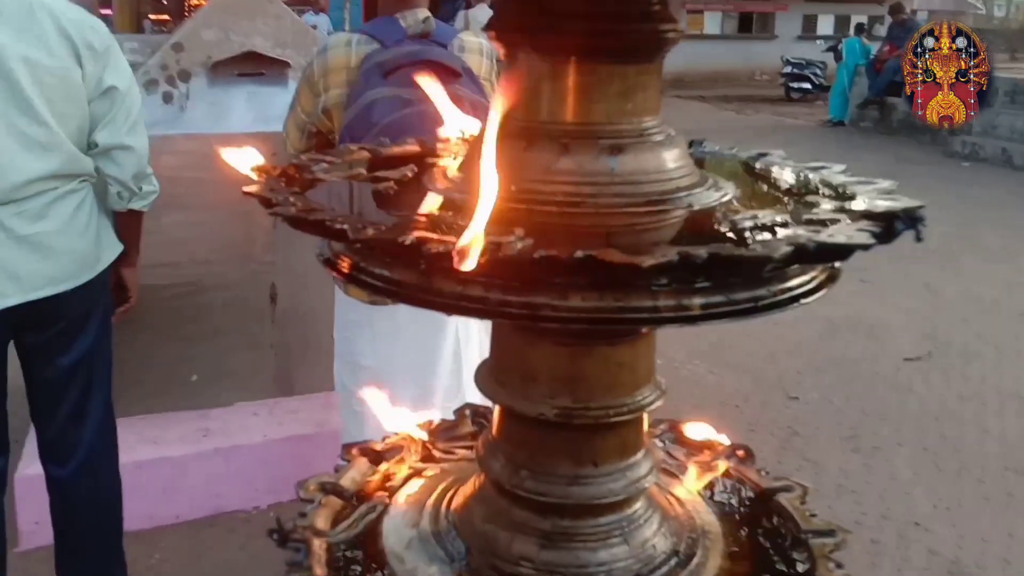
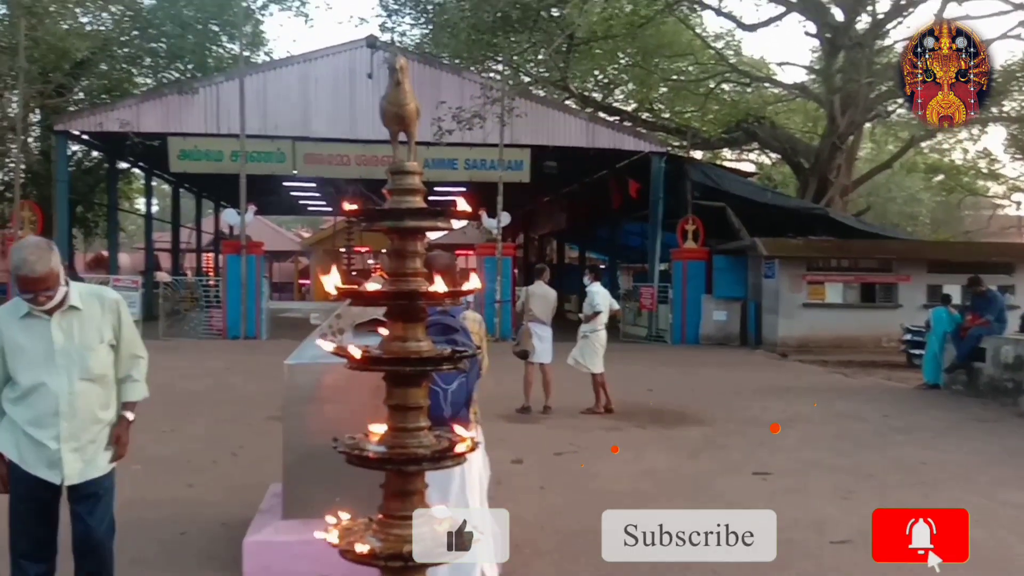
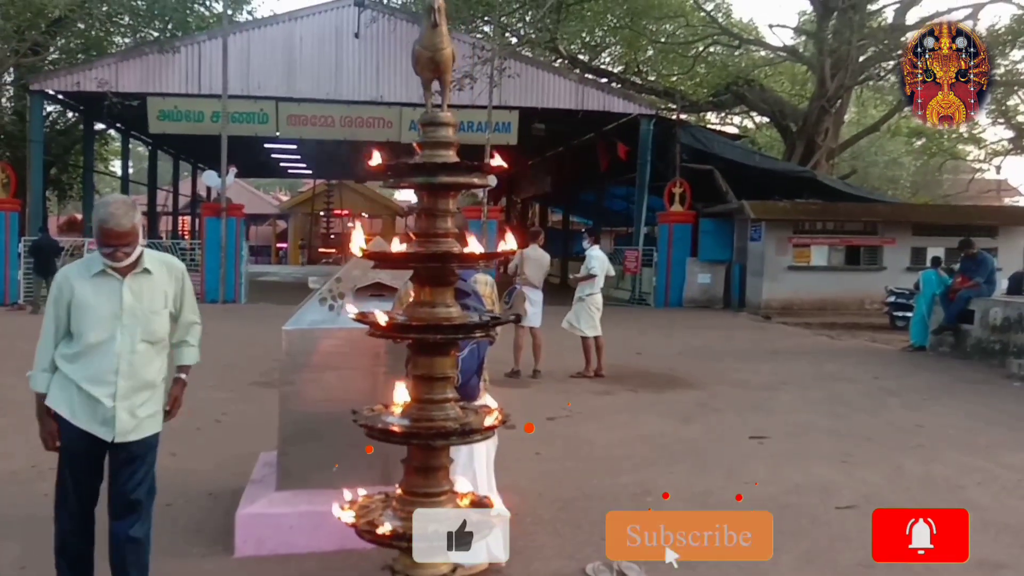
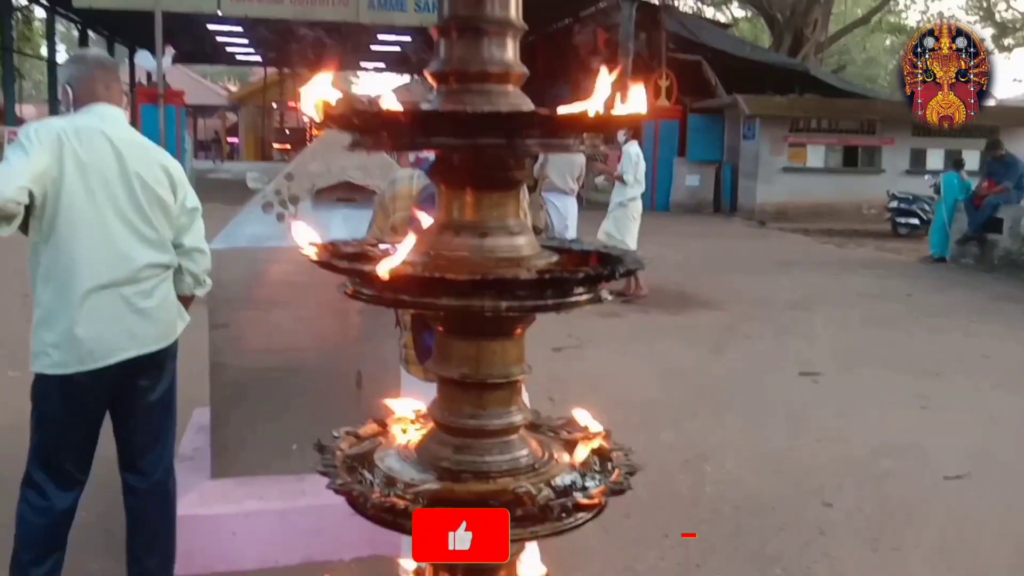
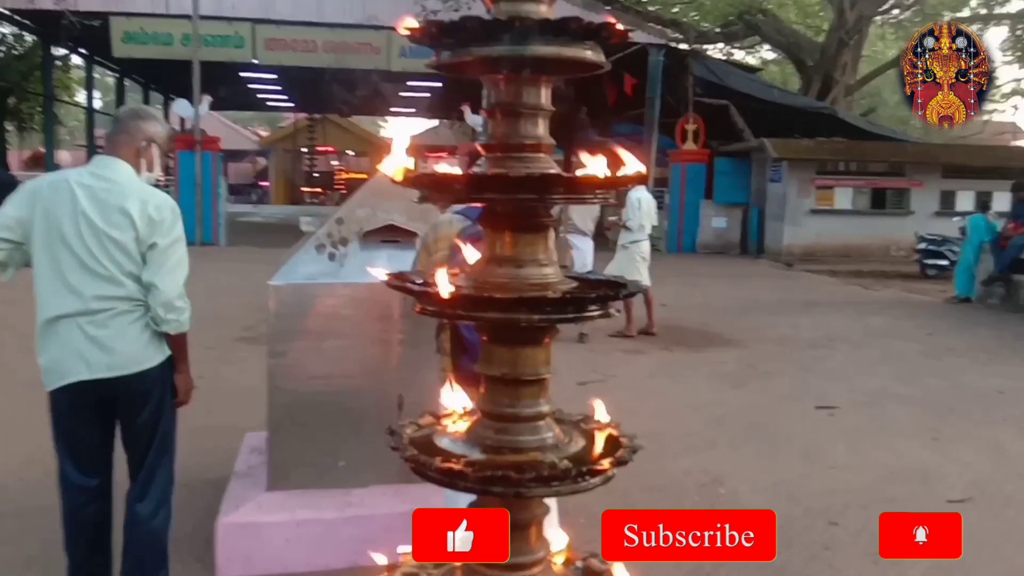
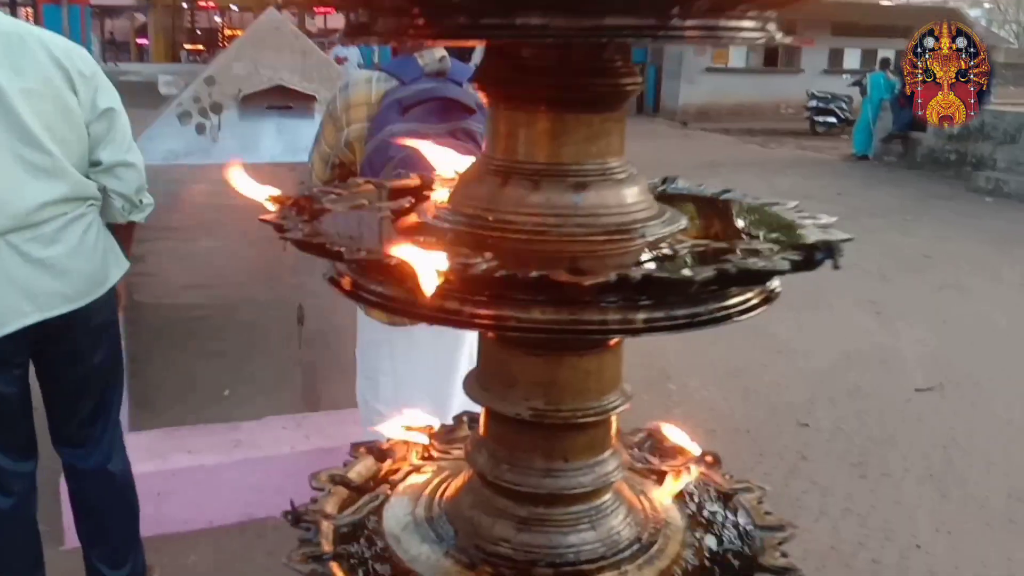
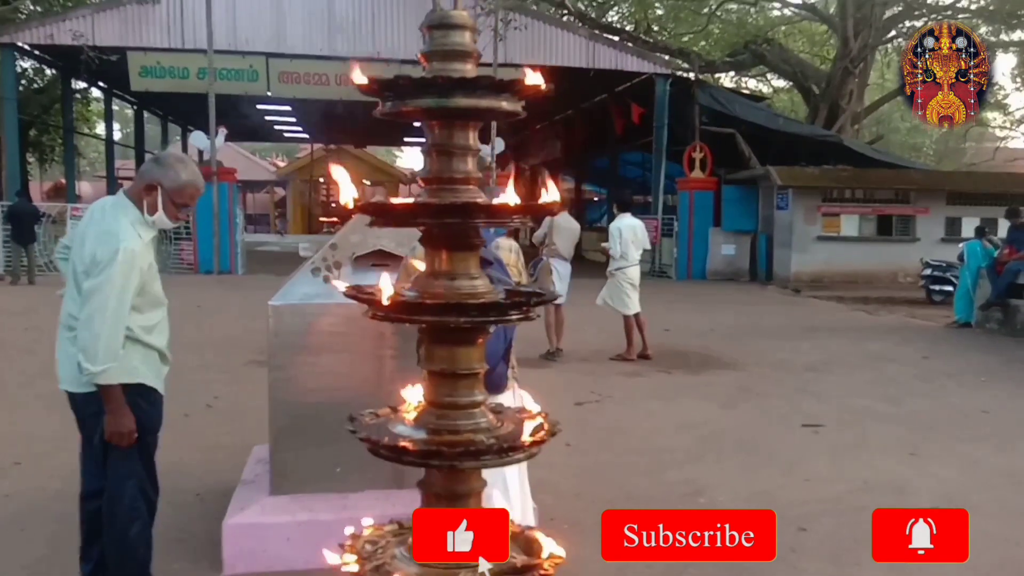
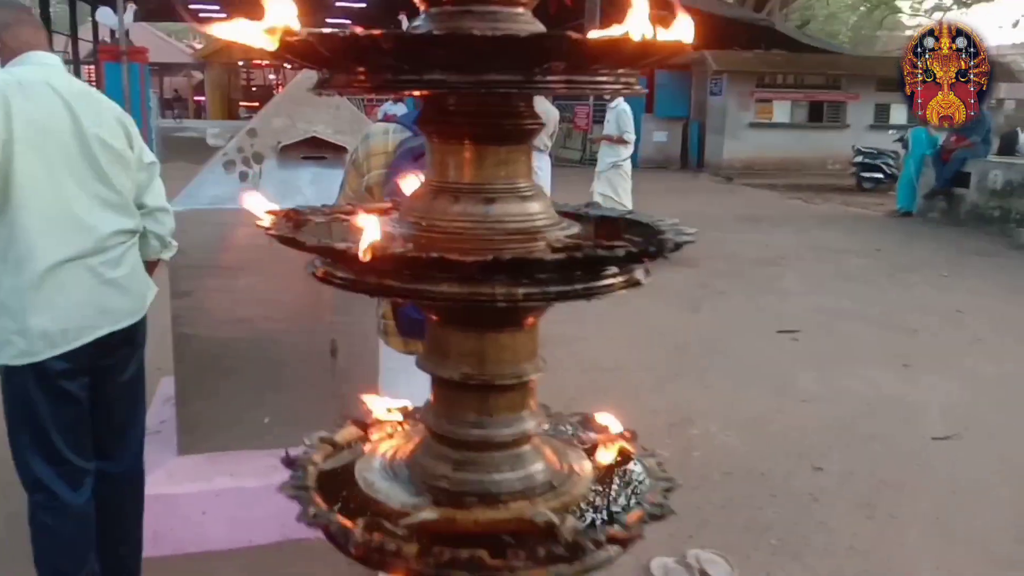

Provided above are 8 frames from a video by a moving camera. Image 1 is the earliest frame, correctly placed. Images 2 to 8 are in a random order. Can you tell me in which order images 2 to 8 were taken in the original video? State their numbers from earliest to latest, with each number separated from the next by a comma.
6, 8, 4, 5, 7, 3, 2
